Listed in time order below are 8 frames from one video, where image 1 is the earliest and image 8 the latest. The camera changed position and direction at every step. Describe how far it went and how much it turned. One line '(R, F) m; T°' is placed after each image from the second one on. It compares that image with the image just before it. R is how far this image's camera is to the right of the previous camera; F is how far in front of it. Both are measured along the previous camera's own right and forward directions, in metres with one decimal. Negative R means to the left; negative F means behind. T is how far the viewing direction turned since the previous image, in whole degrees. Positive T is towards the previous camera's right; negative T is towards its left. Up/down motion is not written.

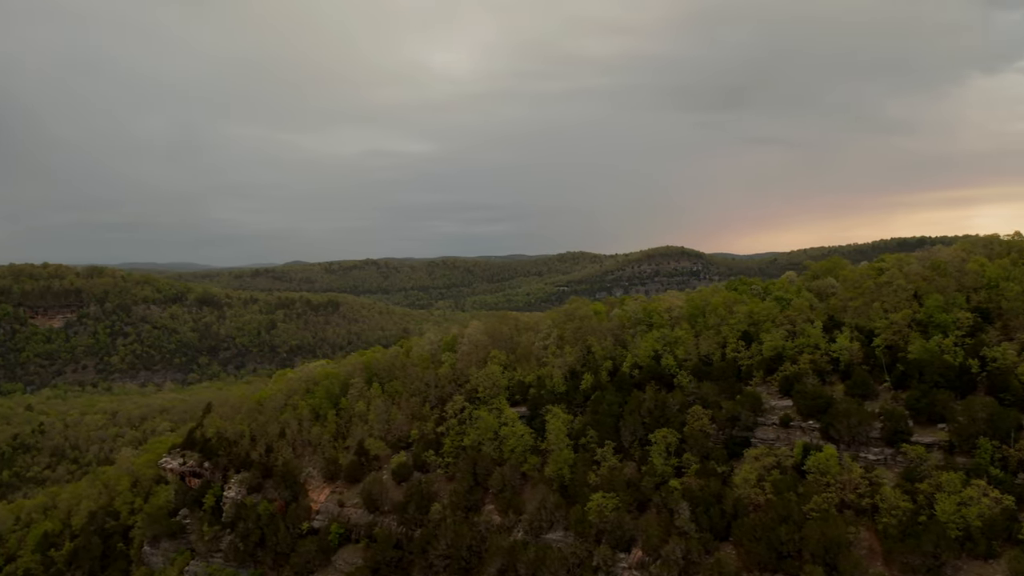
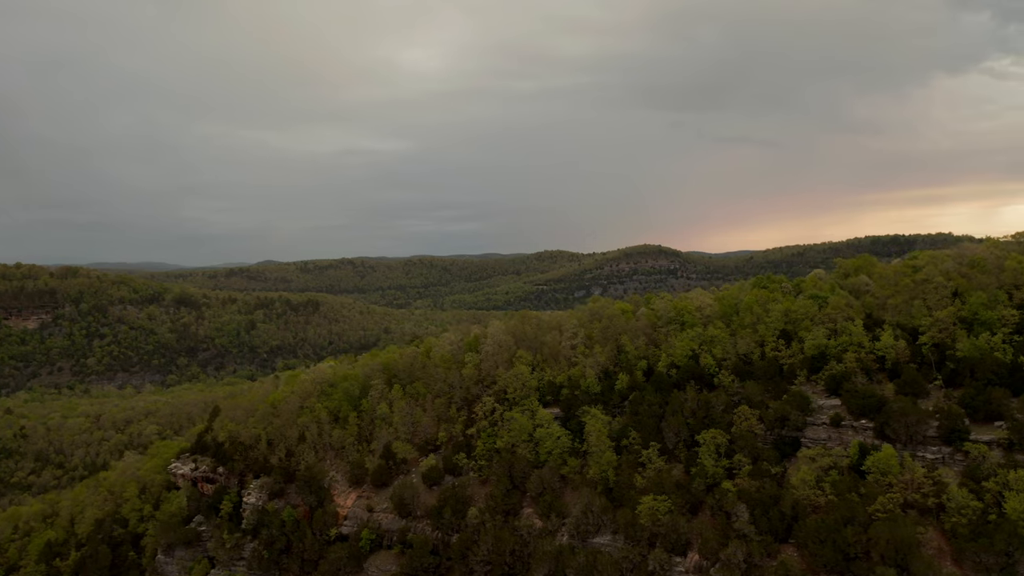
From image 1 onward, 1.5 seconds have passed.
(-3.1, +0.8) m; +1°
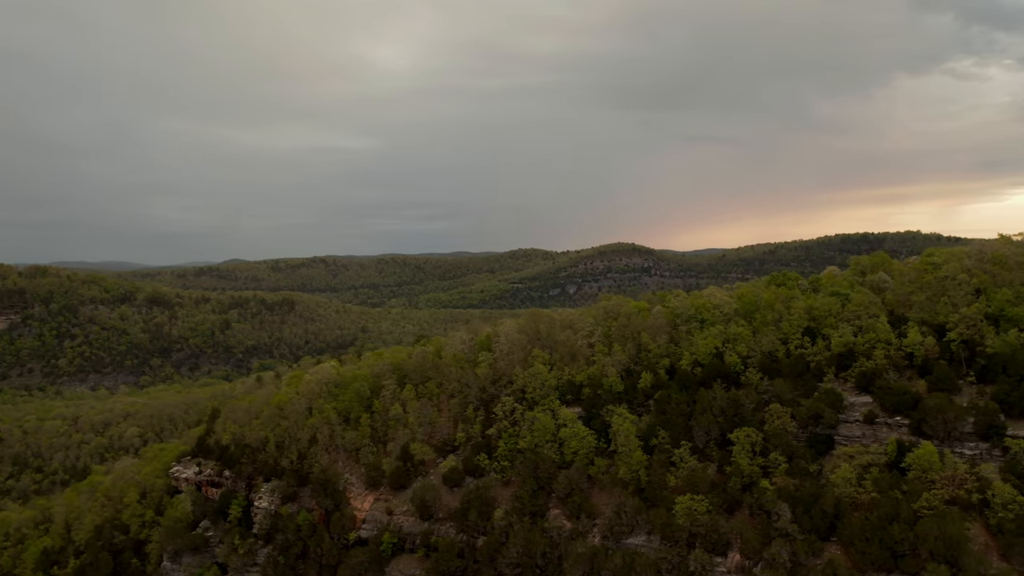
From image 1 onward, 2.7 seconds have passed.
(-2.5, +0.6) m; +1°
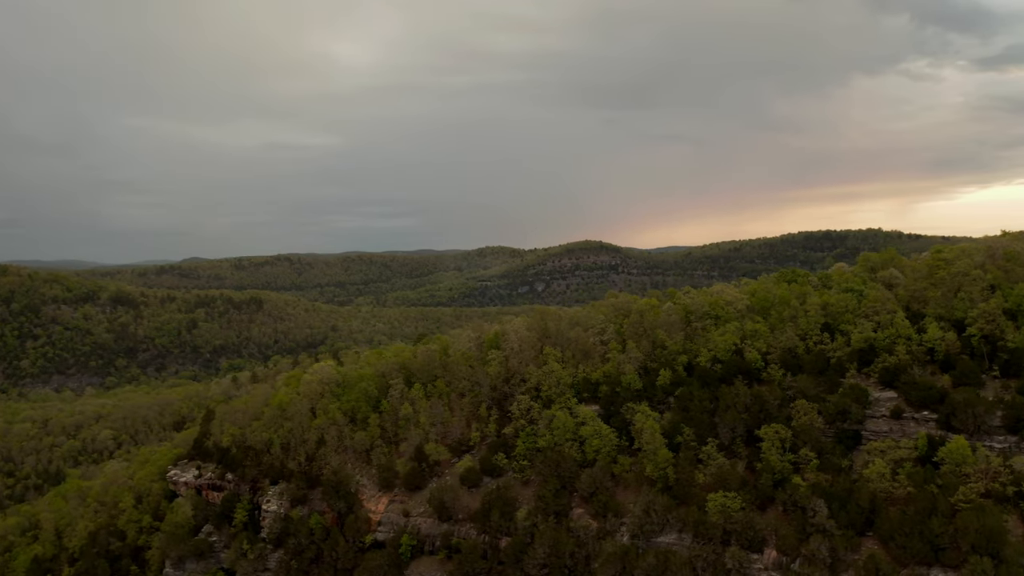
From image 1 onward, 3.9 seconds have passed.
(-2.5, +0.5) m; +2°
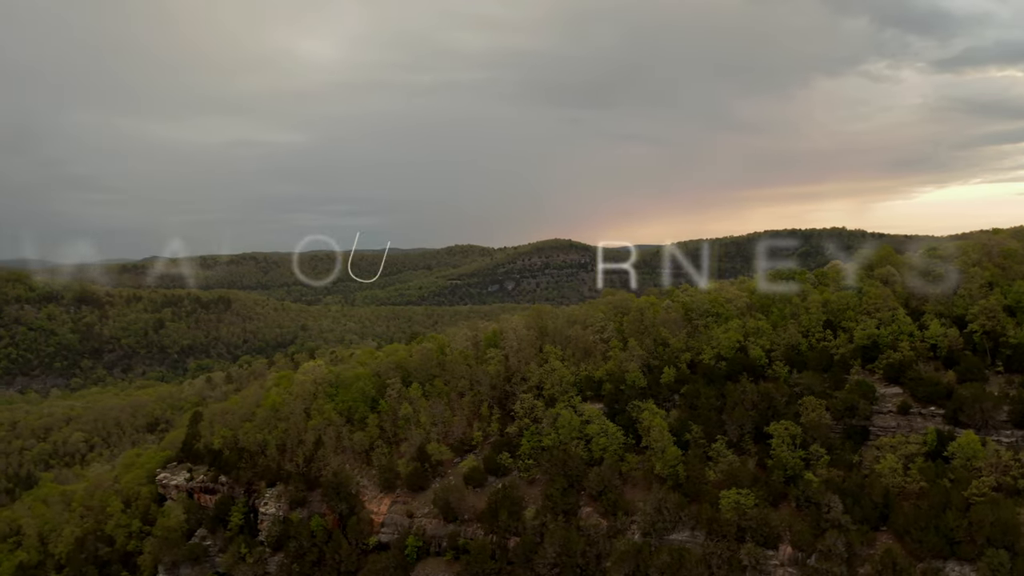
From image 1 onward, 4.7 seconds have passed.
(-1.5, +0.4) m; +2°
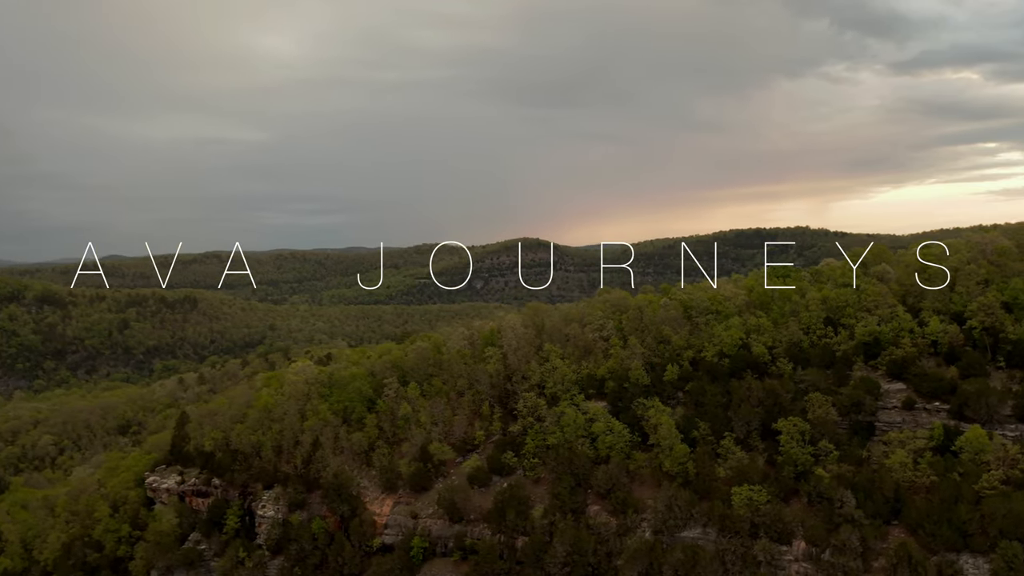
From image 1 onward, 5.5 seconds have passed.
(-1.5, +0.3) m; +2°
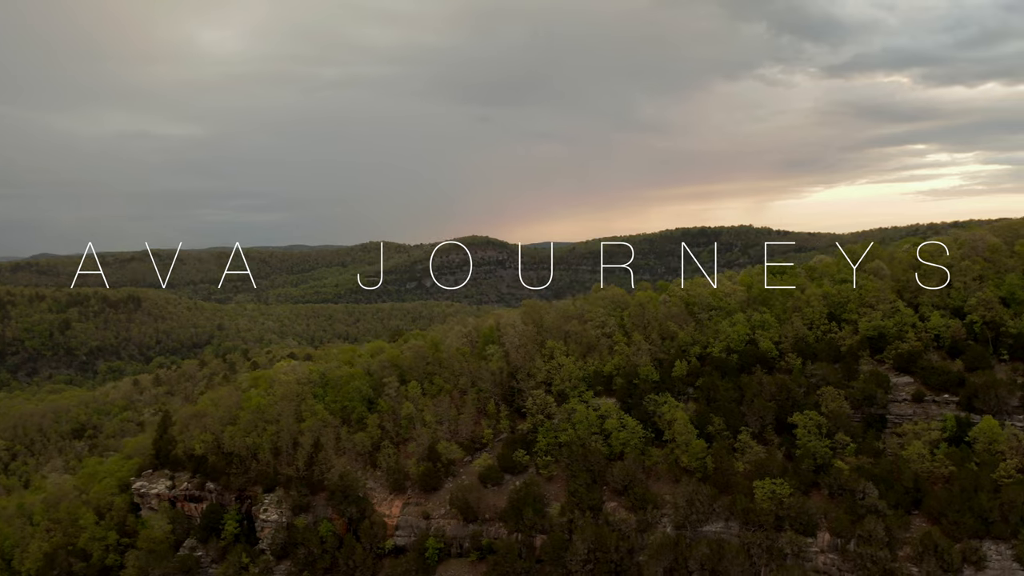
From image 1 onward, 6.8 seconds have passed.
(-2.7, +0.4) m; +3°
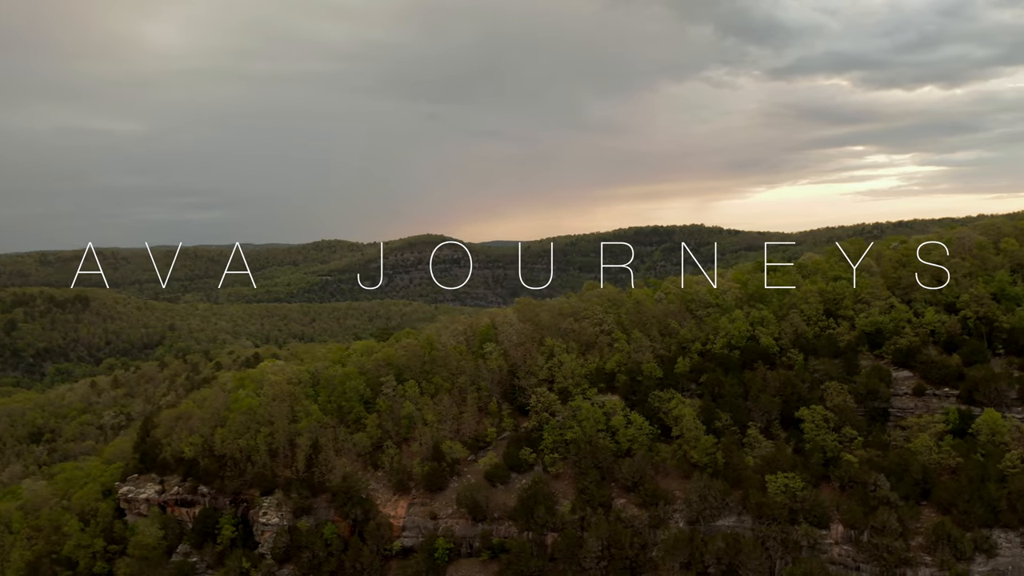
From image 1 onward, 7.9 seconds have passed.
(-2.1, +0.3) m; +3°
